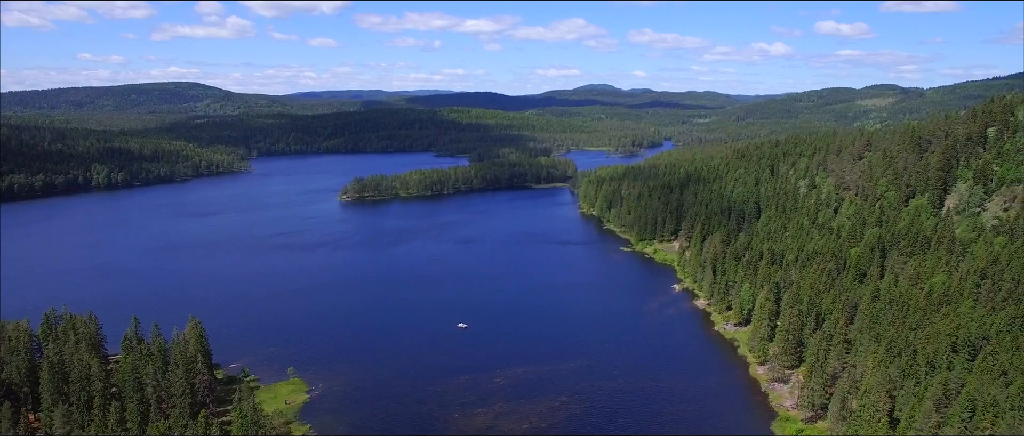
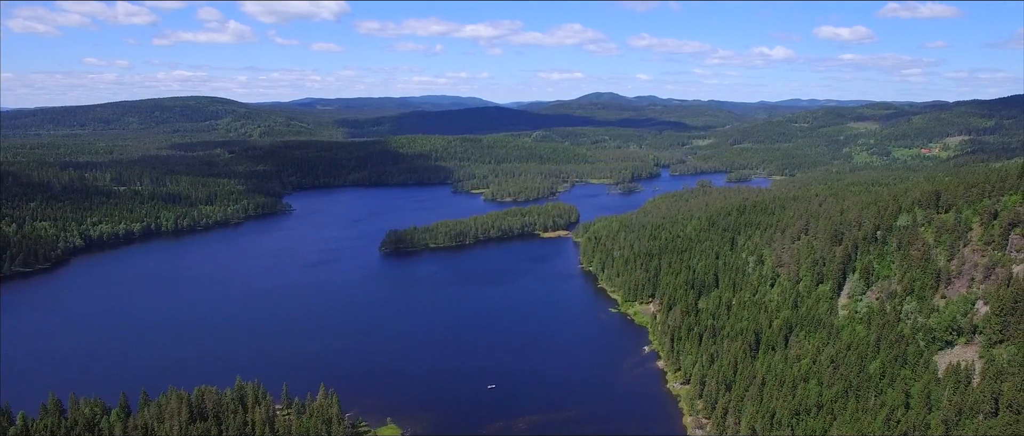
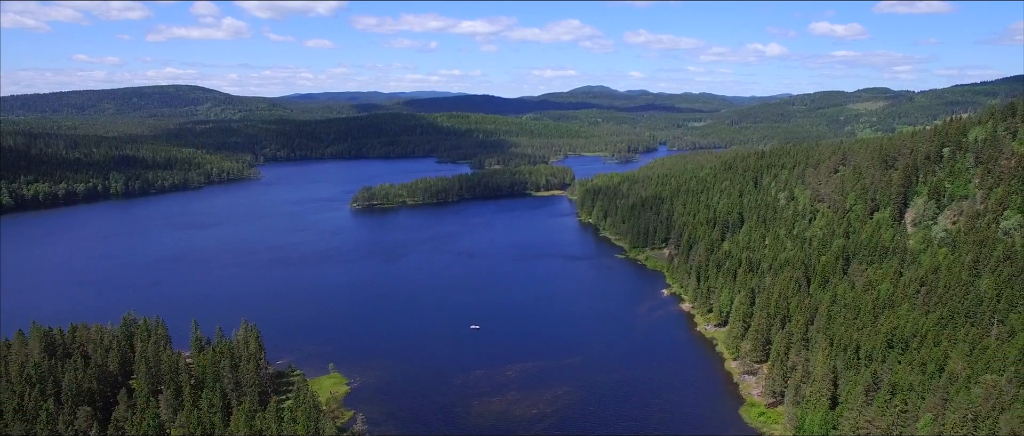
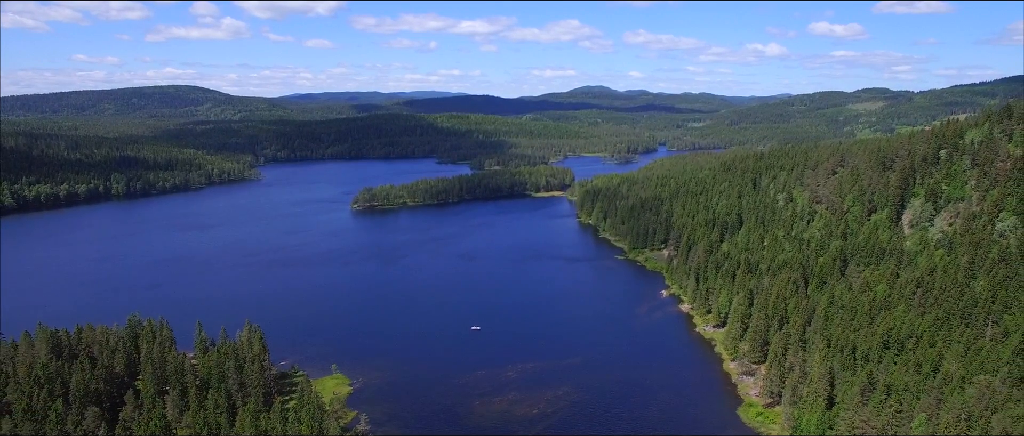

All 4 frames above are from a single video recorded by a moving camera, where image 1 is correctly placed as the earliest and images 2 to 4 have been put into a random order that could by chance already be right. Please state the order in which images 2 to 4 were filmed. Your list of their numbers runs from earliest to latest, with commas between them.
3, 4, 2
